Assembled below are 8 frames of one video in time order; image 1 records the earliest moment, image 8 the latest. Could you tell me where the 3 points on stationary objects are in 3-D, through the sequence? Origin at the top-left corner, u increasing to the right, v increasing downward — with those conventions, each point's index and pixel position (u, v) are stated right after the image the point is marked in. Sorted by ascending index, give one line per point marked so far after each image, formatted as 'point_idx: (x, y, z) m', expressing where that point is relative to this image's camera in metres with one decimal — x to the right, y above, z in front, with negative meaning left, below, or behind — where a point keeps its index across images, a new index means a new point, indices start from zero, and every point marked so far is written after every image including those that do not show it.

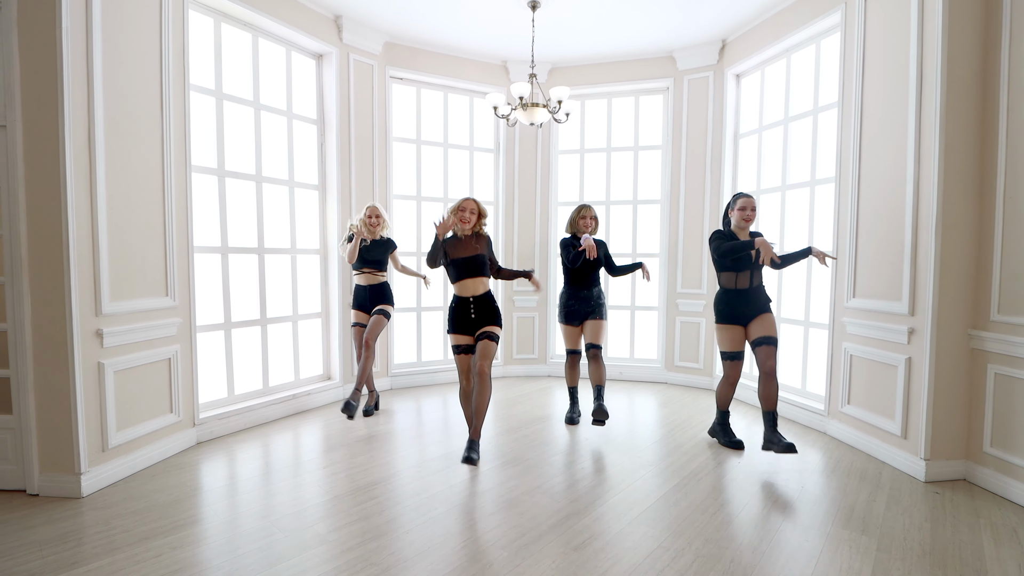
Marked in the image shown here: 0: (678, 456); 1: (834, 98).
0: (+1.0, -1.0, +3.1) m
1: (+2.2, +1.3, +3.6) m
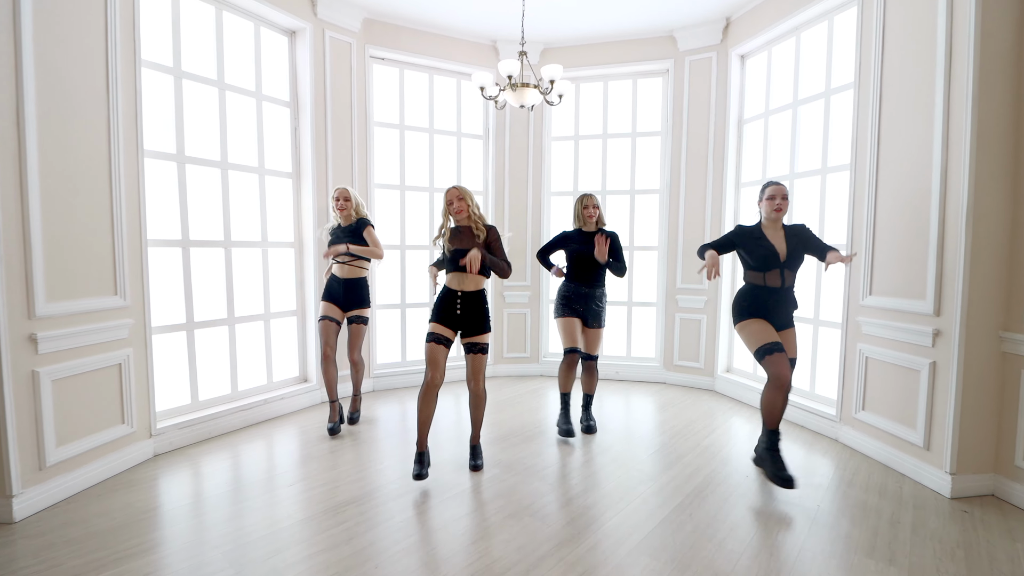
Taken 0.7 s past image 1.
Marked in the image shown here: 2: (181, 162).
0: (+0.9, -1.0, +2.8) m
1: (+2.1, +1.3, +3.3) m
2: (-2.0, +0.7, +3.2) m
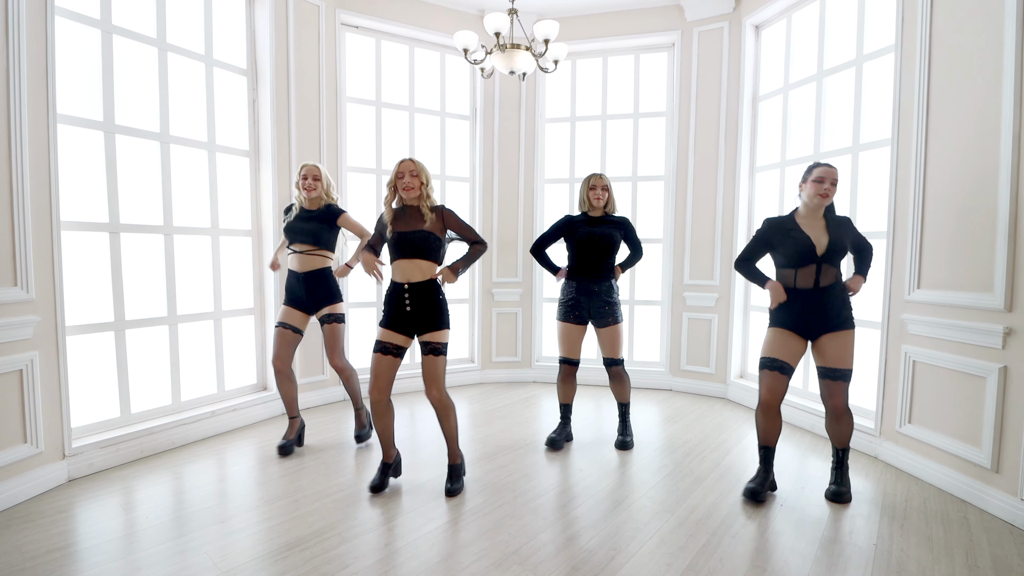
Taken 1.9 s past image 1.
0: (+0.8, -0.9, +2.4) m
1: (+2.0, +1.3, +2.9) m
2: (-2.0, +0.8, +2.7) m
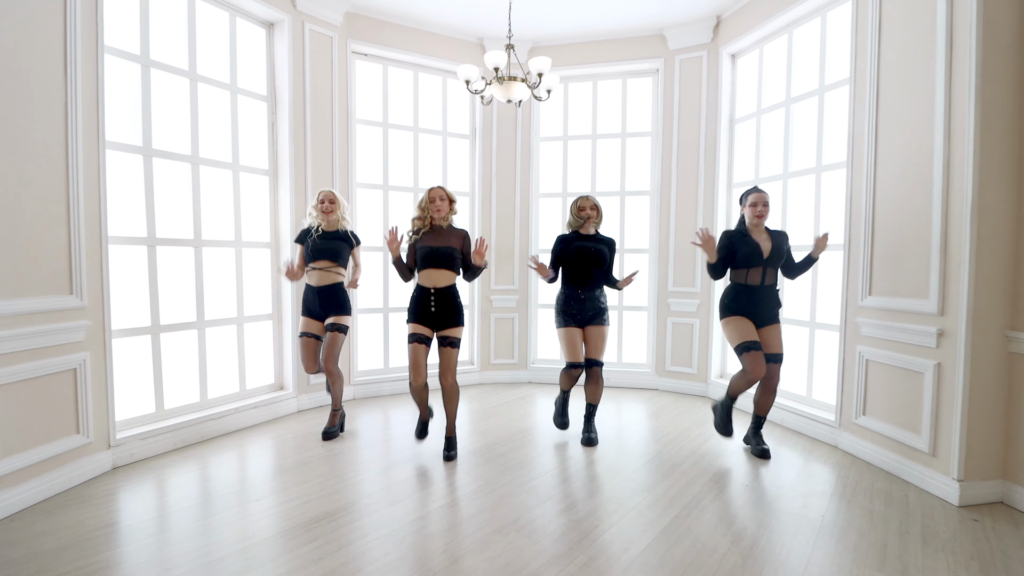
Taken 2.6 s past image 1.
0: (+0.8, -1.0, +2.7) m
1: (+2.0, +1.3, +3.2) m
2: (-2.0, +0.7, +3.0) m
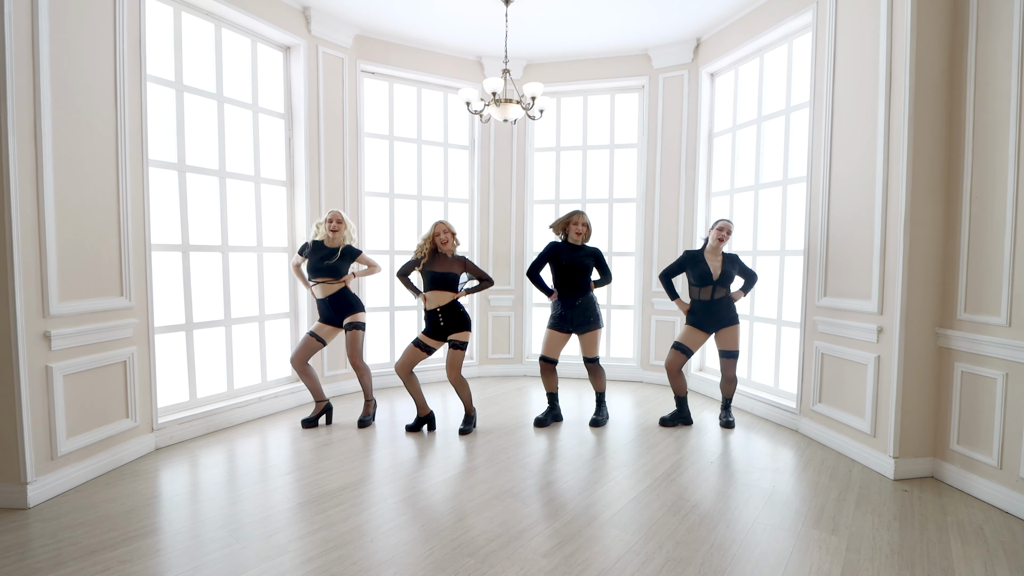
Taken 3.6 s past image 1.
0: (+0.8, -1.0, +3.0) m
1: (+2.0, +1.3, +3.6) m
2: (-2.1, +0.7, +3.3) m
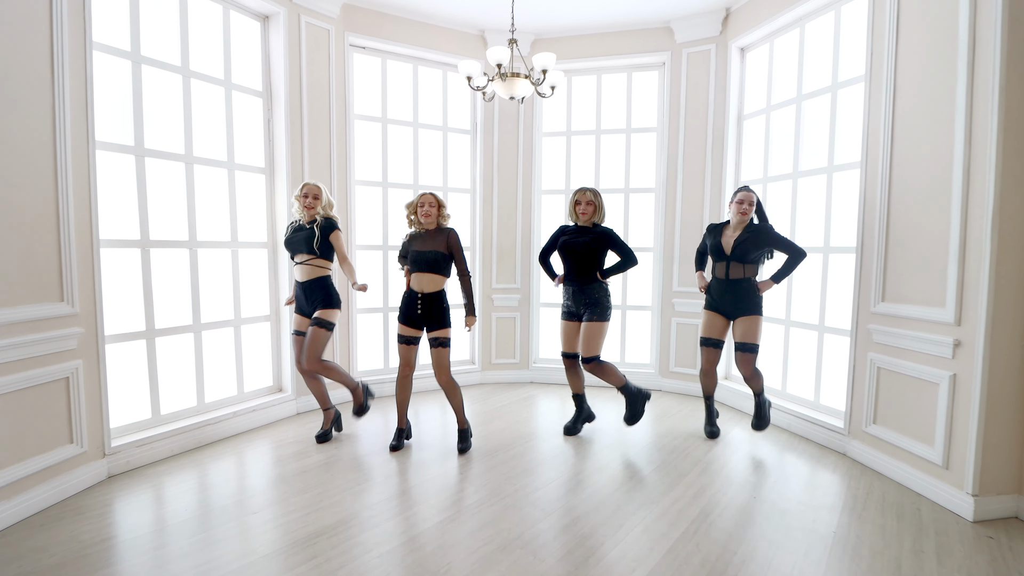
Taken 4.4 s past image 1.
0: (+0.8, -1.0, +2.6) m
1: (+2.0, +1.3, +3.1) m
2: (-2.0, +0.7, +2.9) m
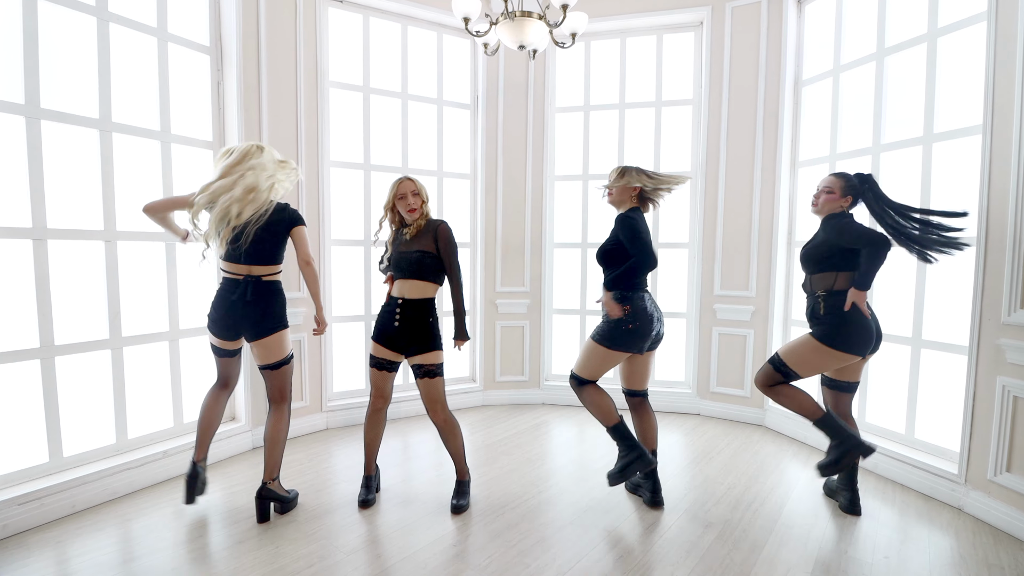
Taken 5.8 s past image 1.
0: (+0.9, -1.0, +1.9) m
1: (+2.1, +1.3, +2.4) m
2: (-2.0, +0.7, +2.2) m
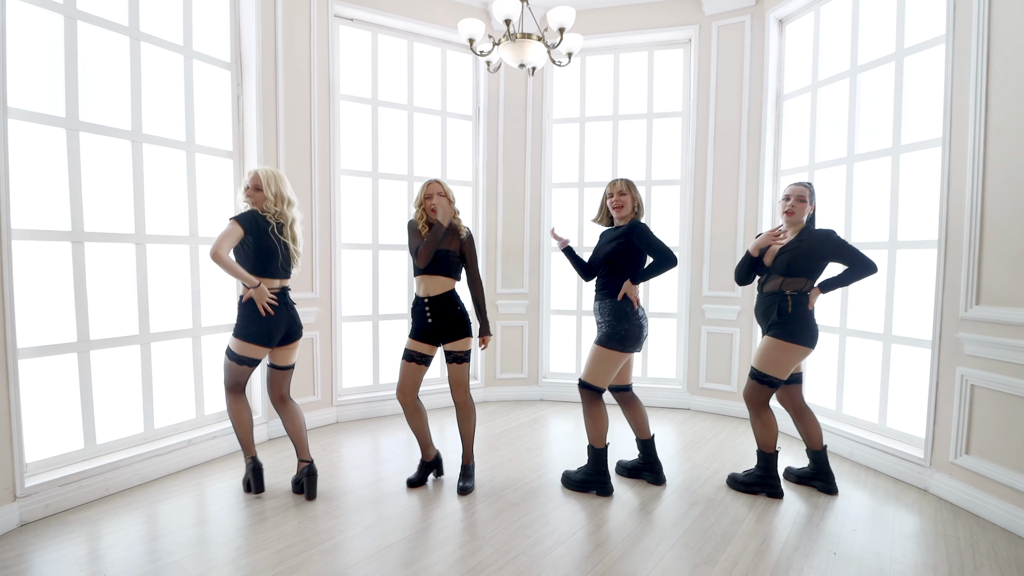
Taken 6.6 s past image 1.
0: (+0.9, -1.0, +2.1) m
1: (+2.1, +1.3, +2.6) m
2: (-2.0, +0.7, +2.4) m
